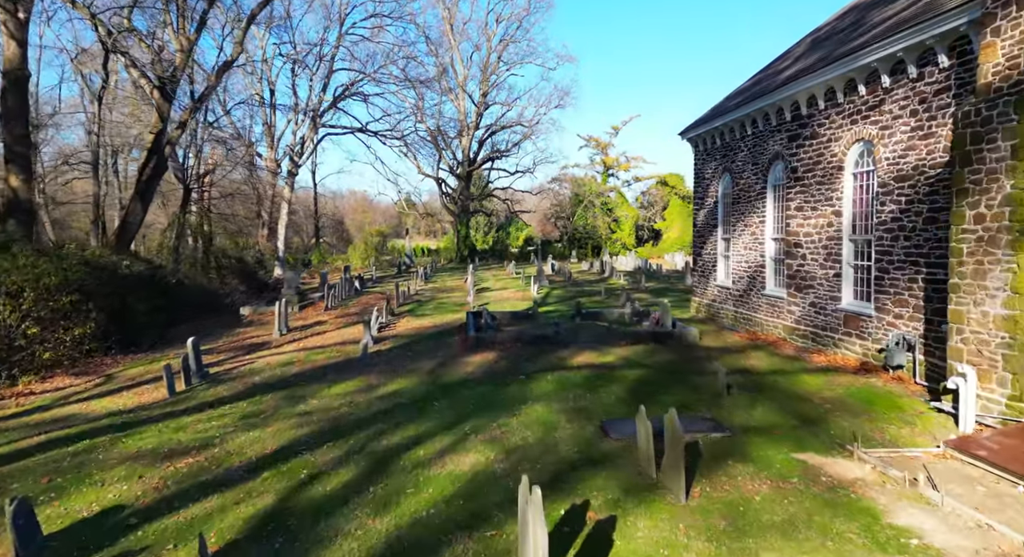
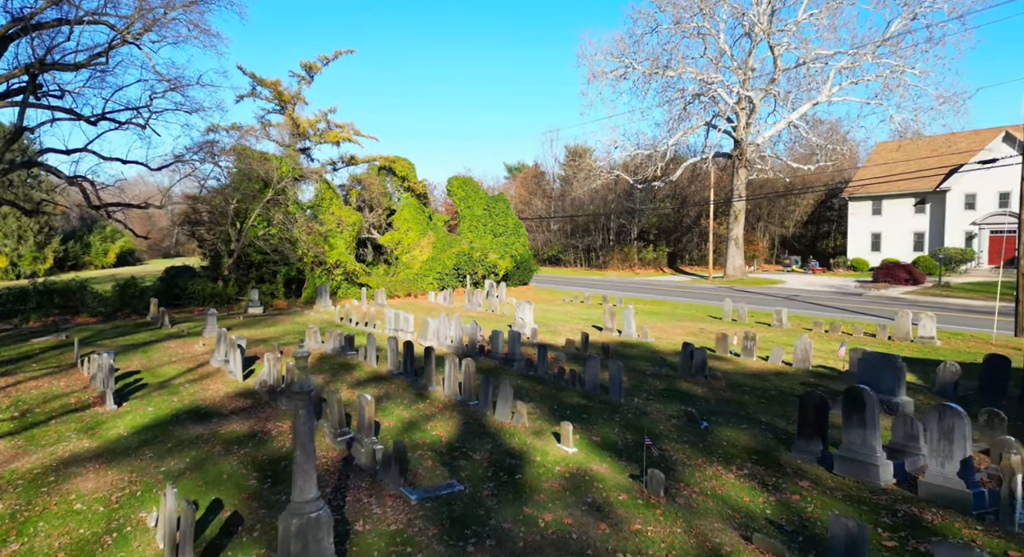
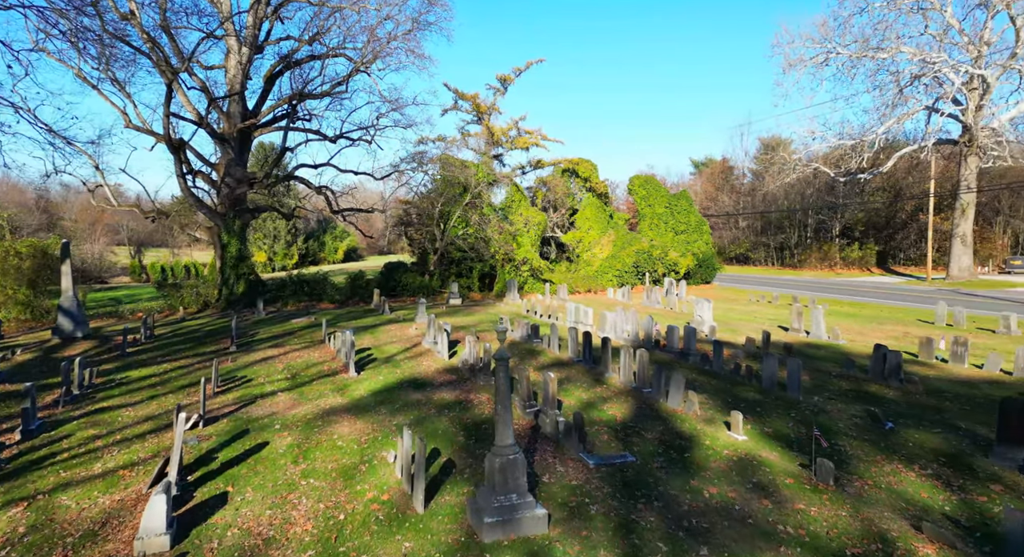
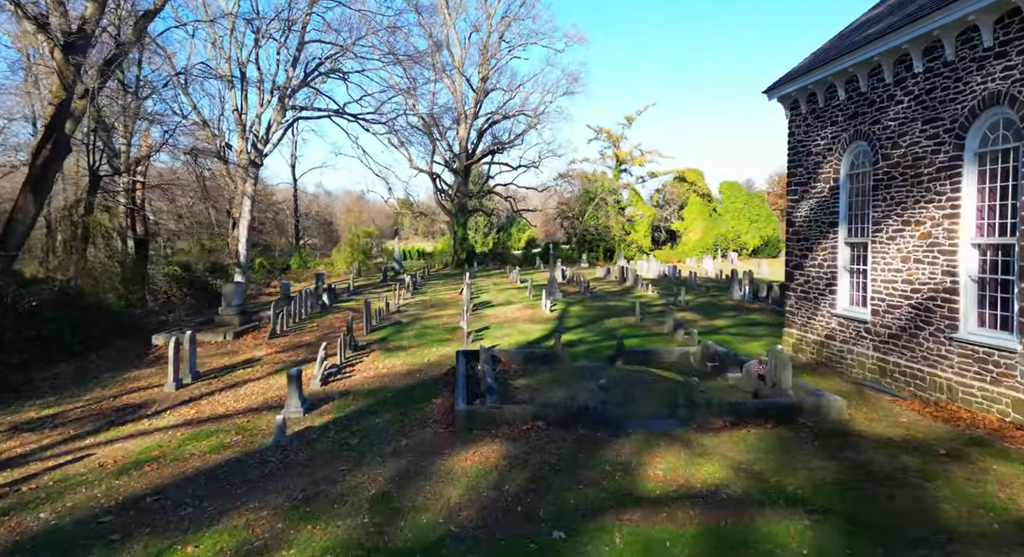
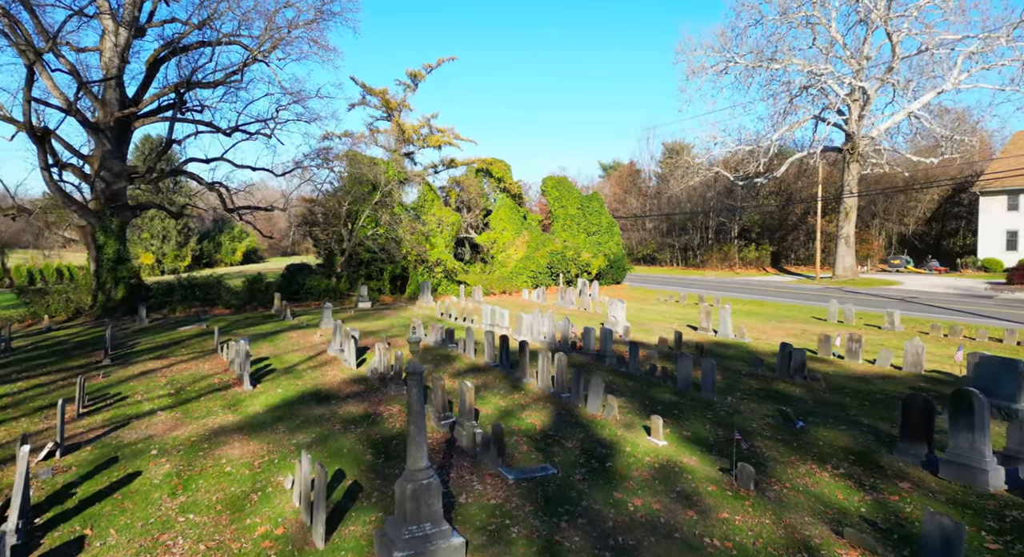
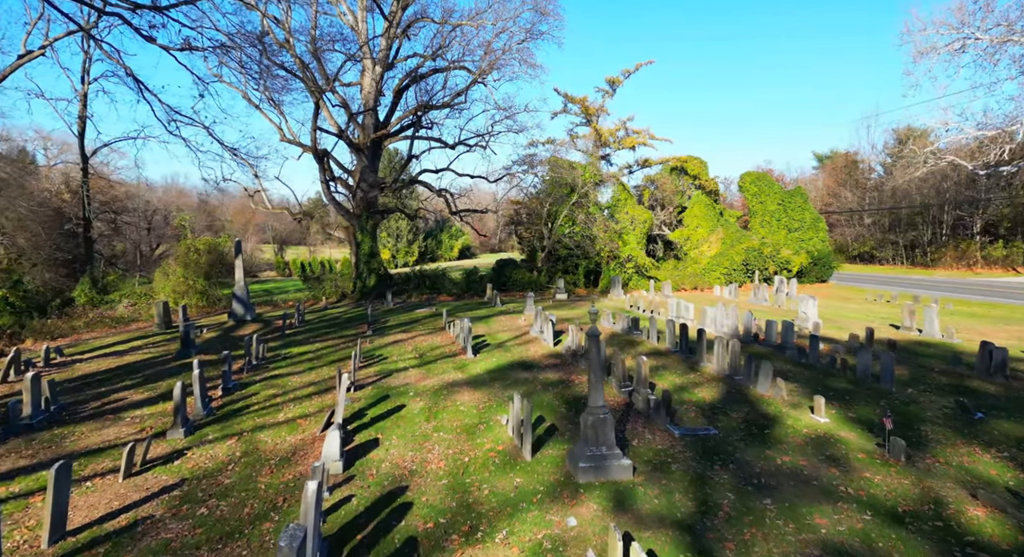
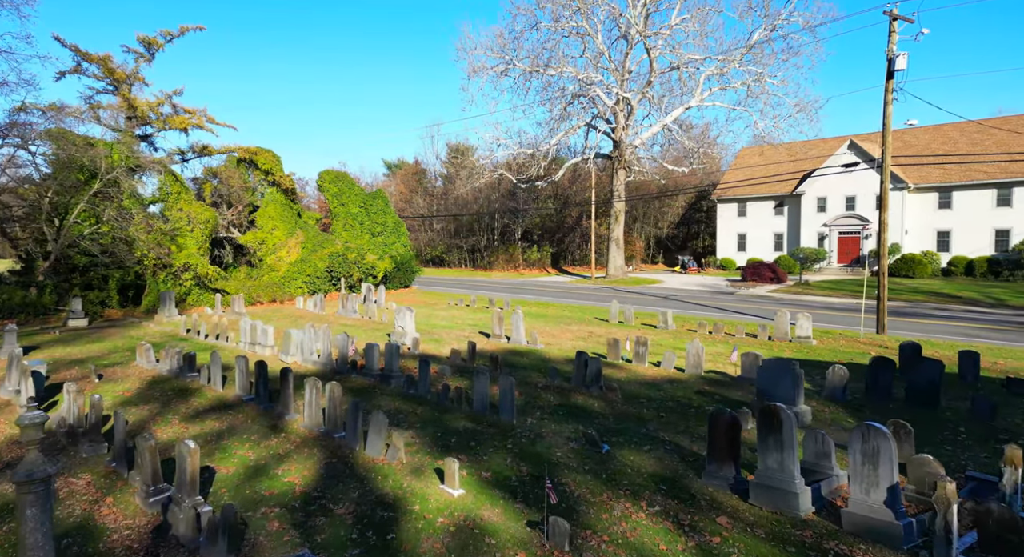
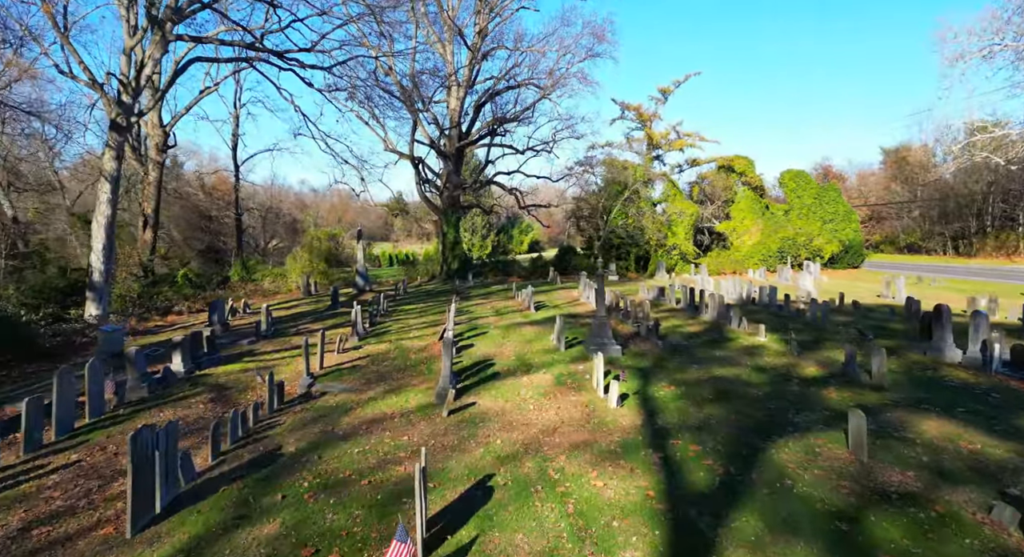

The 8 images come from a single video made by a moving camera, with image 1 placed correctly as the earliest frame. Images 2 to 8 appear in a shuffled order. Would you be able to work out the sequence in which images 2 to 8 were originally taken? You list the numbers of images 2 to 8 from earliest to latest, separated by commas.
4, 8, 6, 3, 5, 2, 7
